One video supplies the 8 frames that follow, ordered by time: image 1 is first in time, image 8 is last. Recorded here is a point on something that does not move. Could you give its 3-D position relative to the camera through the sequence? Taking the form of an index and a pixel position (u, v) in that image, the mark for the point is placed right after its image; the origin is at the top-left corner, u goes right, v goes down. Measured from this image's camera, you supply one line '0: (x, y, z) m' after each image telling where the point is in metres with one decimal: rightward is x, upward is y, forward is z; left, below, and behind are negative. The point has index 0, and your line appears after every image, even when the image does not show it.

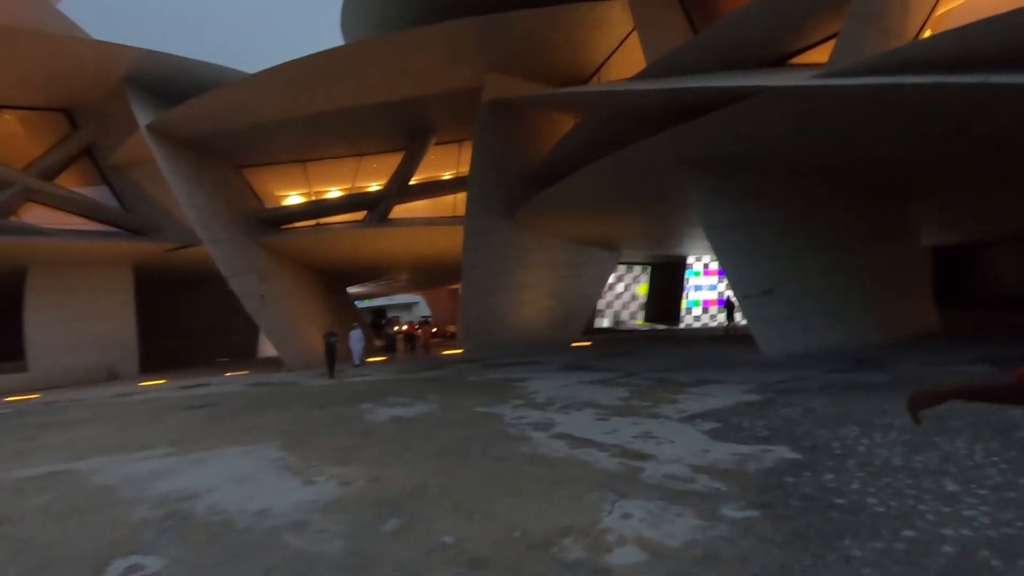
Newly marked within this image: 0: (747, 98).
0: (+4.0, +3.1, +9.4) m
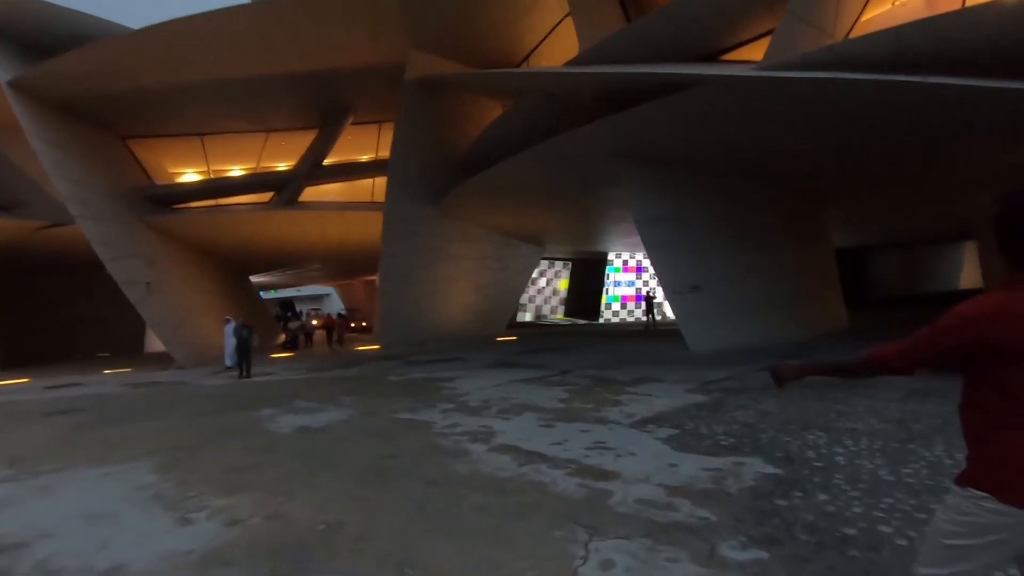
0: (+2.9, +3.2, +9.2) m
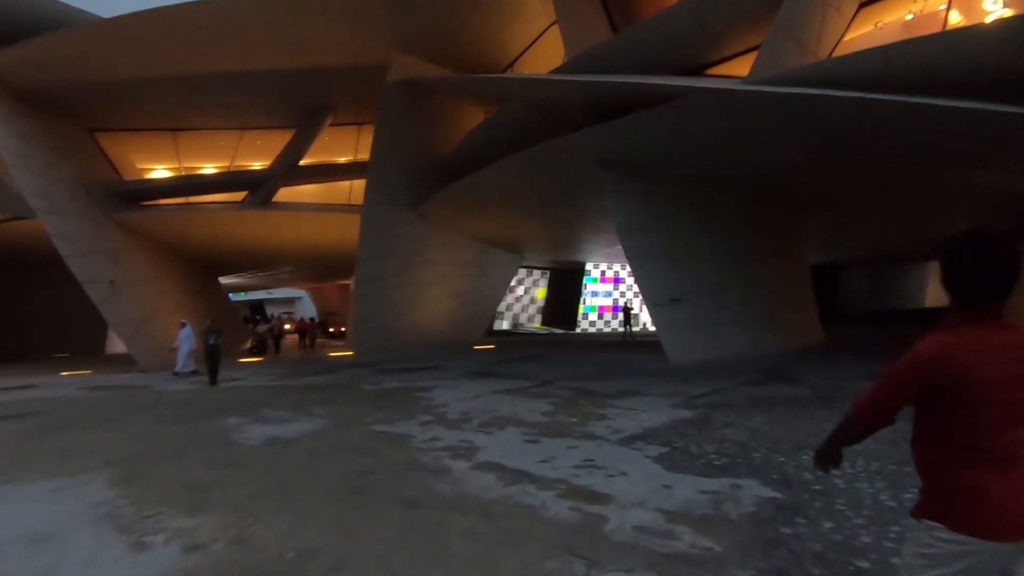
0: (+2.6, +3.0, +9.1) m
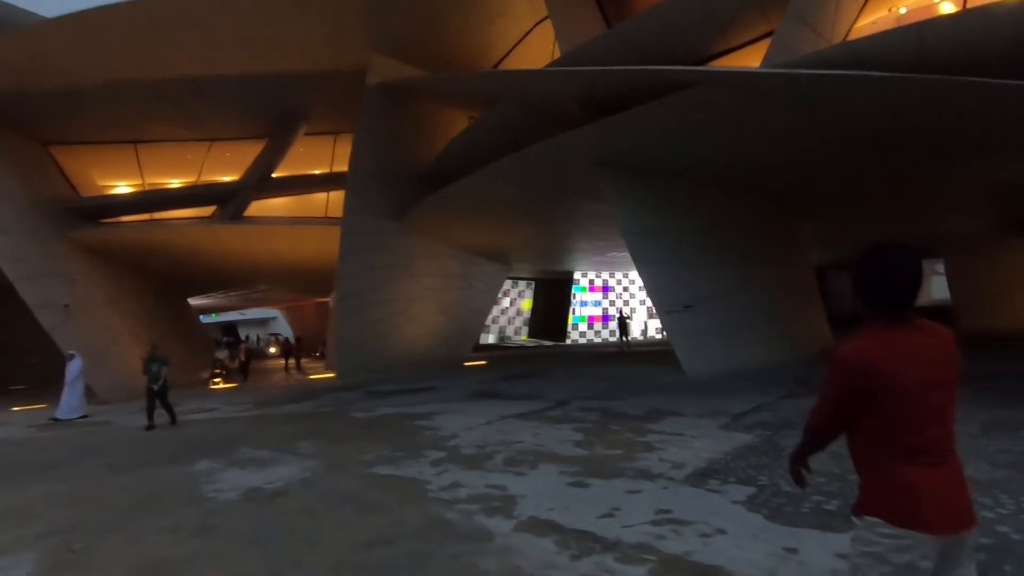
0: (+2.6, +3.0, +8.4) m
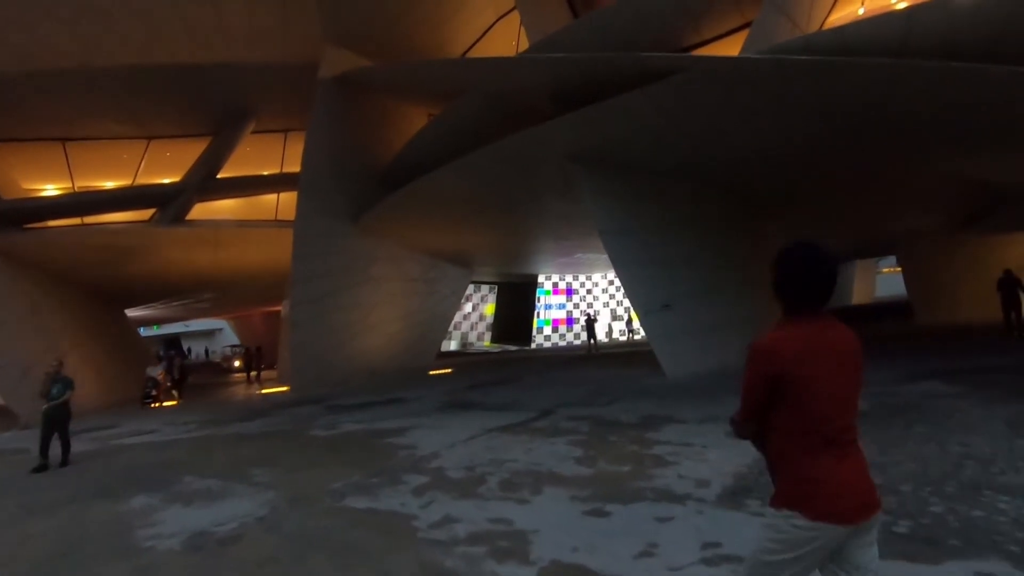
0: (+2.2, +3.0, +8.0) m
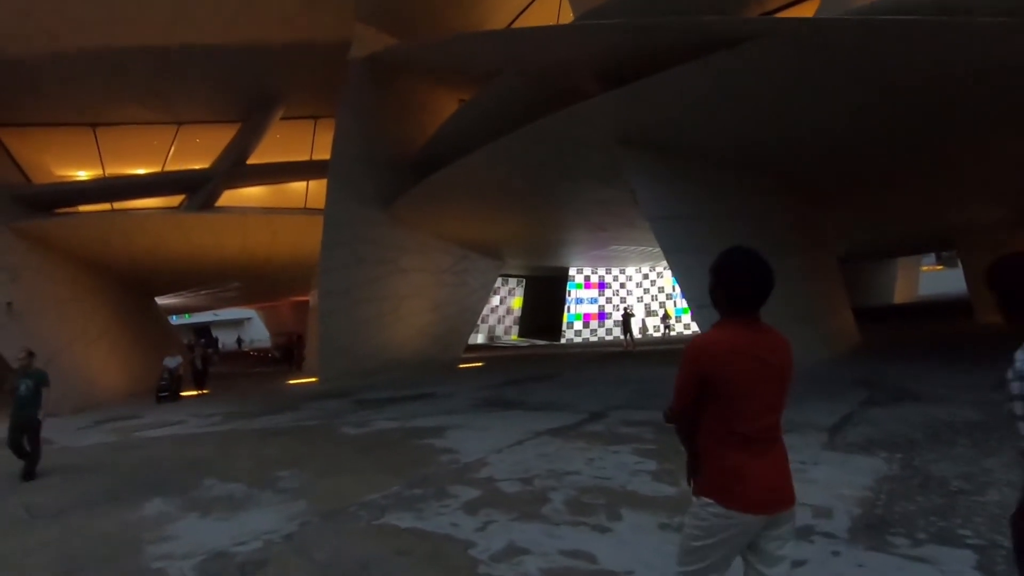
0: (+2.9, +3.1, +7.3) m
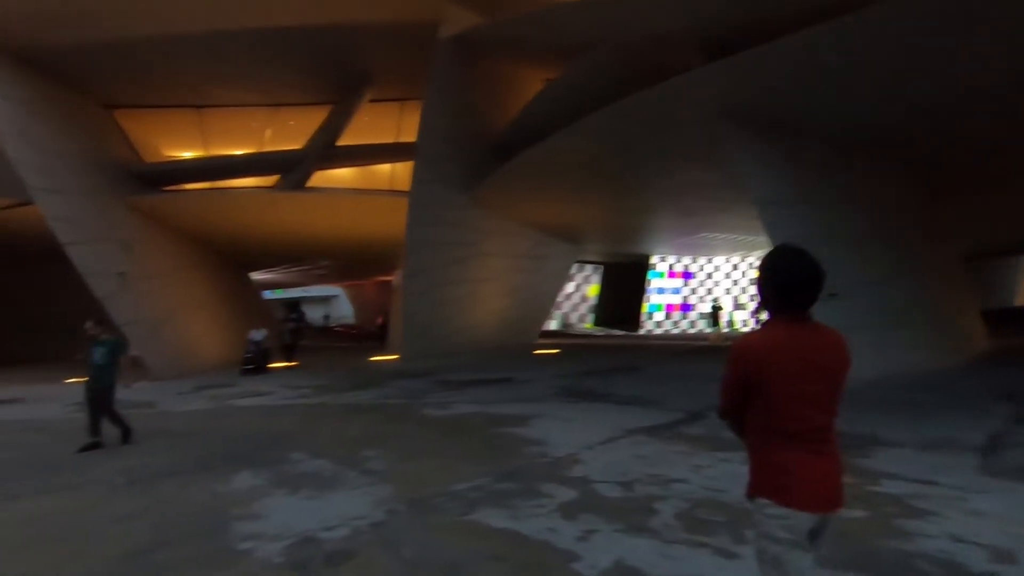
0: (+4.0, +3.2, +6.4) m
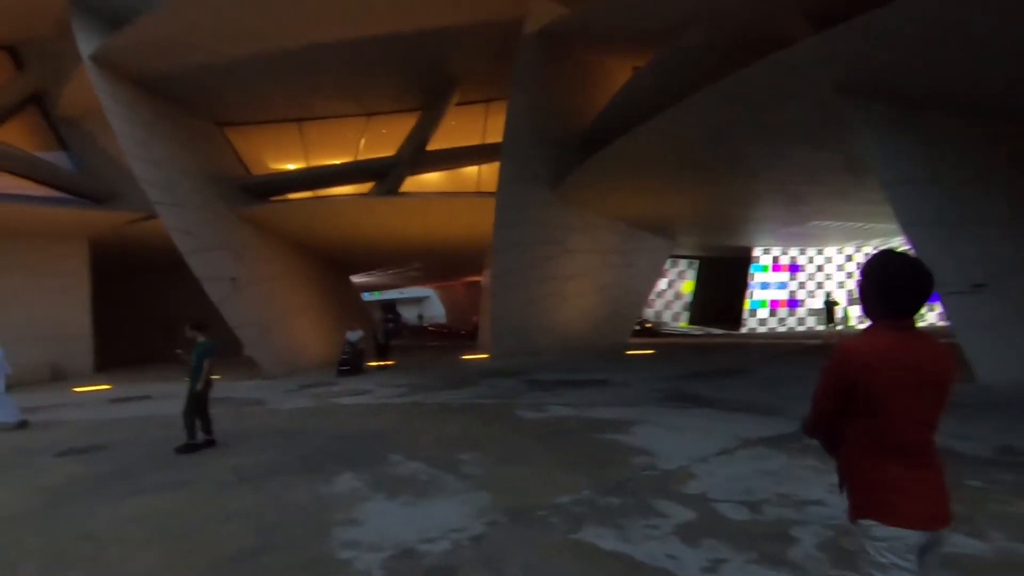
0: (+5.0, +3.2, +5.4) m
